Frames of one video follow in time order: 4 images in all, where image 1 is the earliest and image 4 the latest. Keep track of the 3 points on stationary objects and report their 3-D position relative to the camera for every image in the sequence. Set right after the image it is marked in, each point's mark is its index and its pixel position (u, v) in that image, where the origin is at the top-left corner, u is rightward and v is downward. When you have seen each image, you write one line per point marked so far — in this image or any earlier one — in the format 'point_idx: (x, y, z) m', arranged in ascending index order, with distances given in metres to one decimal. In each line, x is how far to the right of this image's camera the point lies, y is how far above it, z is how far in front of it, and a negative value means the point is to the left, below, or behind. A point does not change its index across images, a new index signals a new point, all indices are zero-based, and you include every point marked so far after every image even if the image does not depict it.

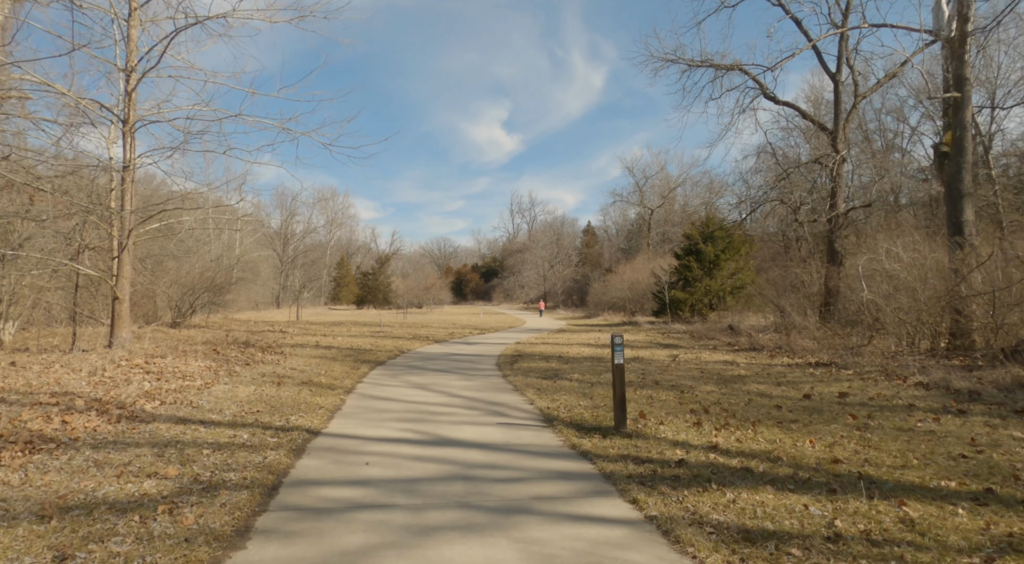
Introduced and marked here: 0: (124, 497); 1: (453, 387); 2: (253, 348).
0: (-2.7, -1.5, +4.7) m
1: (-0.9, -1.7, +10.9) m
2: (-5.9, -1.5, +15.4) m
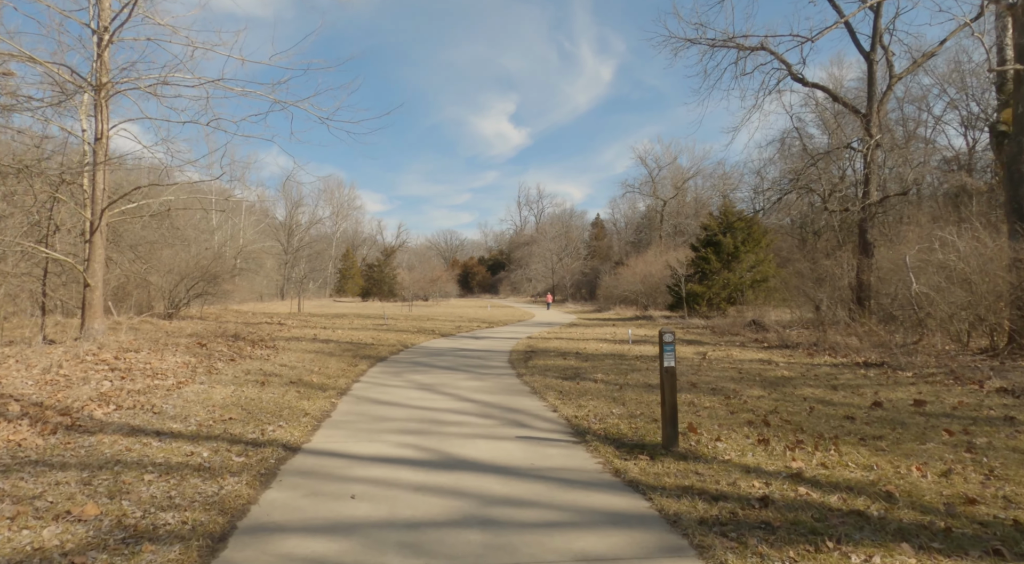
0: (-2.5, -1.4, +3.4) m
1: (-0.7, -1.5, +9.6) m
2: (-5.7, -1.3, +14.1) m
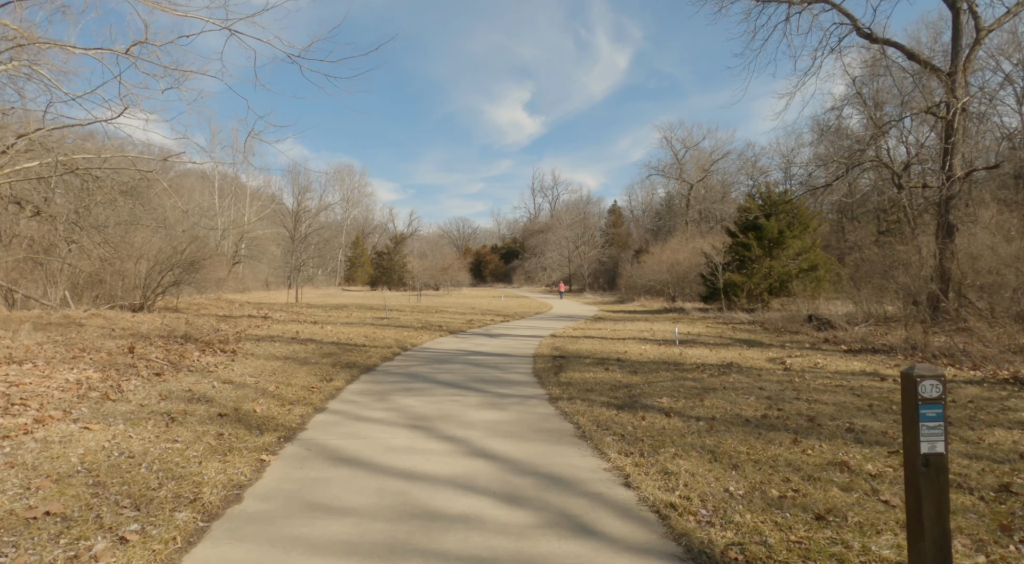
0: (-2.3, -1.3, +0.3) m
1: (-0.4, -1.4, +6.5) m
2: (-5.2, -1.0, +11.1) m
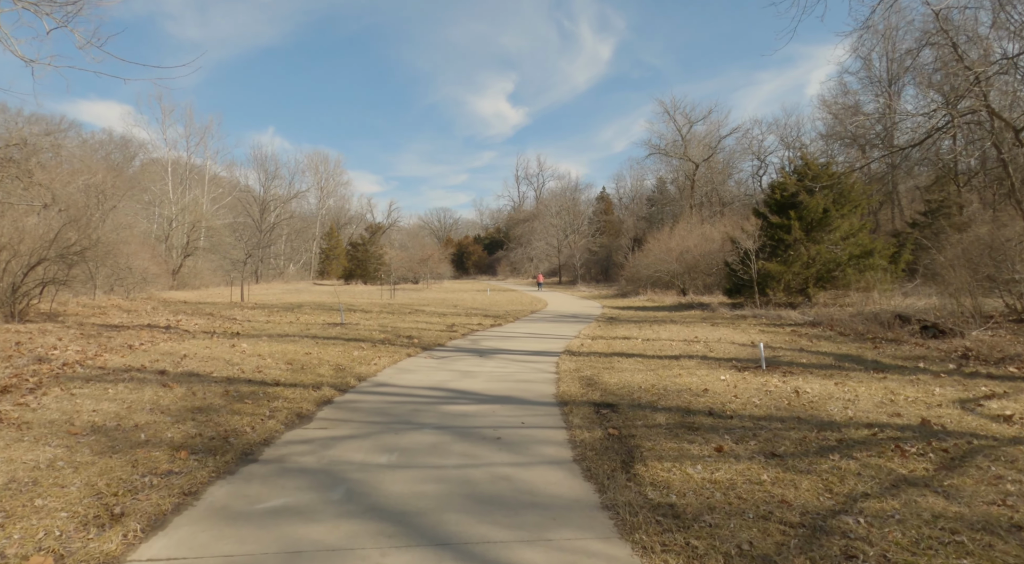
0: (-1.9, -1.5, -5.0) m
1: (-0.1, -1.4, +1.2) m
2: (-5.1, -1.1, +5.7) m
